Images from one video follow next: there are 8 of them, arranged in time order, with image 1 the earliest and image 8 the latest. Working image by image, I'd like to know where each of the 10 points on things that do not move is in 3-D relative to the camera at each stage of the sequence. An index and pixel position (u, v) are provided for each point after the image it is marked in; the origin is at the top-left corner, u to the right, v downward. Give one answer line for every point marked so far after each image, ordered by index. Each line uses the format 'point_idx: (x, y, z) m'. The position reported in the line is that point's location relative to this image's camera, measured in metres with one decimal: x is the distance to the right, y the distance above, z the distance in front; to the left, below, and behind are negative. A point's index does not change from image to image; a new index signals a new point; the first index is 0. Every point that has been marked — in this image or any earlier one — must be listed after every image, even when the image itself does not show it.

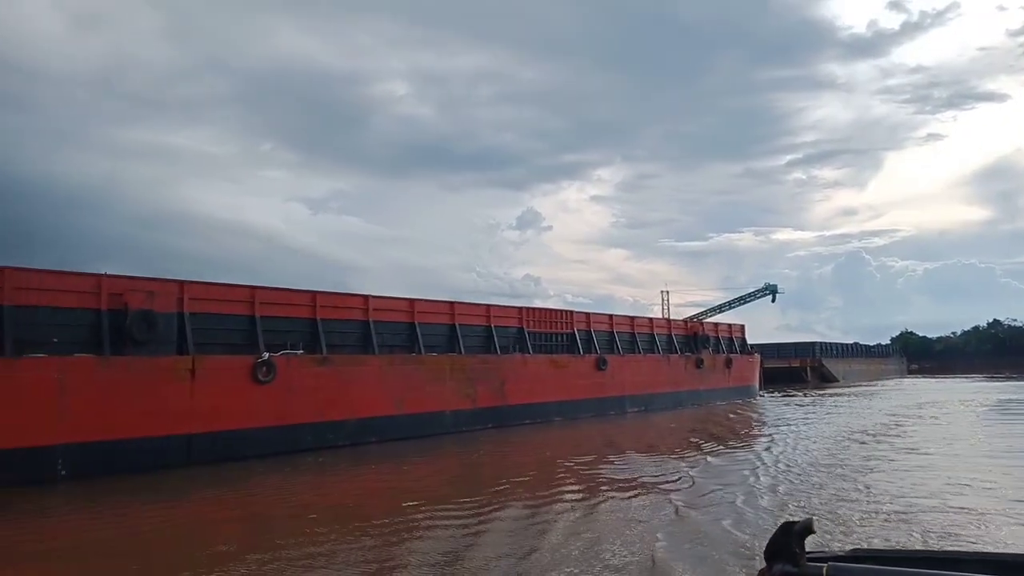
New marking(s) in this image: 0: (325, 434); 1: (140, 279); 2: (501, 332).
0: (-2.8, -2.1, +10.7) m
1: (-4.8, +0.1, +9.5) m
2: (-0.2, -0.9, +14.7) m
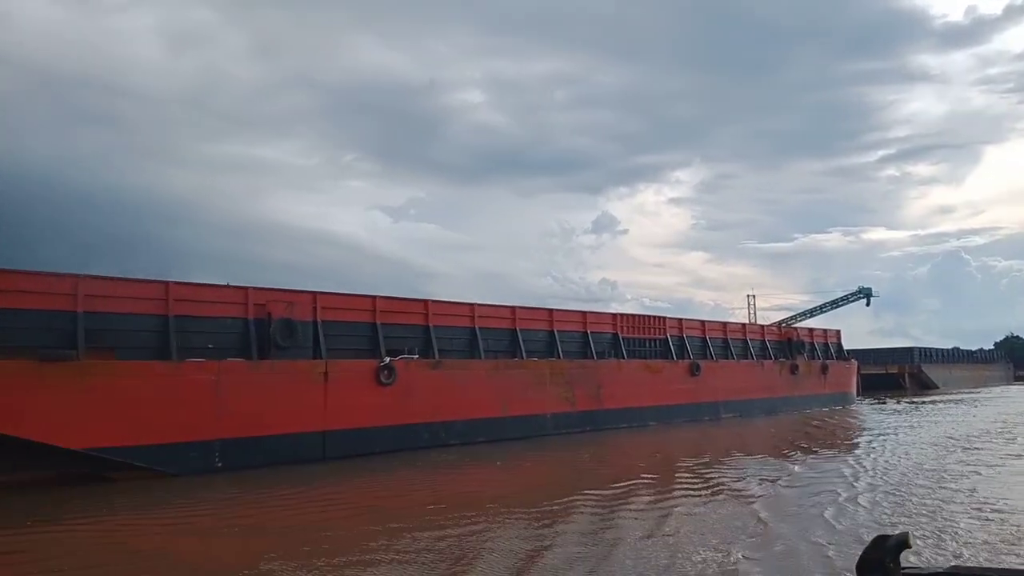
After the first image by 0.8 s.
0: (-1.2, -2.3, +11.5) m
1: (-3.3, 0.0, +10.5) m
2: (+1.8, -1.0, +15.2) m
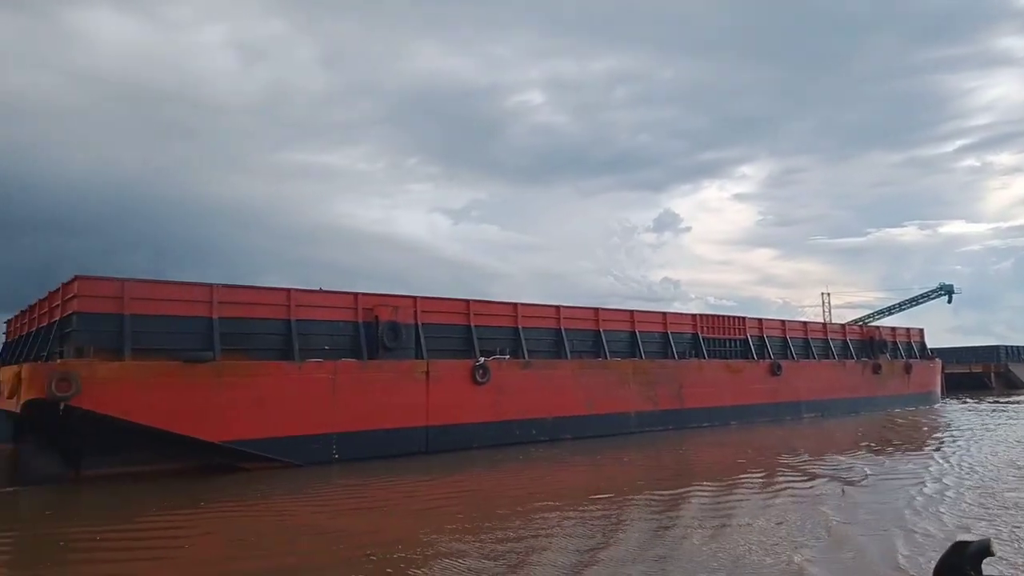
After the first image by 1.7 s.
0: (+0.3, -2.3, +12.1) m
1: (-1.9, -0.1, +11.3) m
2: (+3.6, -1.1, +15.5) m
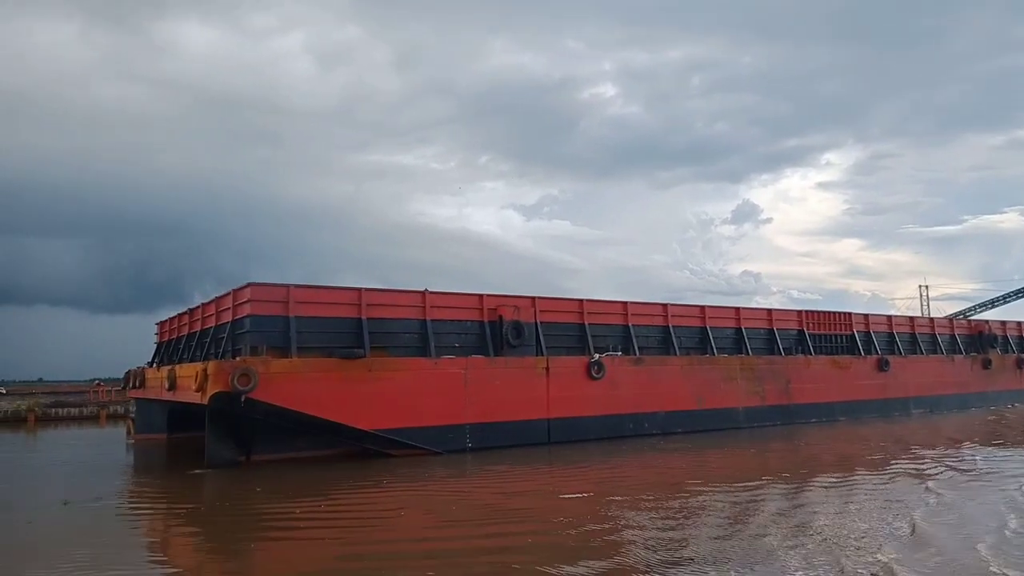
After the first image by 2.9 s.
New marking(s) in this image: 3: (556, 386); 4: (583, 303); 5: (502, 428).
0: (+2.3, -2.3, +12.6) m
1: (-0.1, -0.1, +12.1) m
2: (+5.8, -1.0, +15.8) m
3: (+0.7, -1.6, +11.8) m
4: (+1.3, -0.3, +12.9) m
5: (-0.2, -2.1, +11.2) m
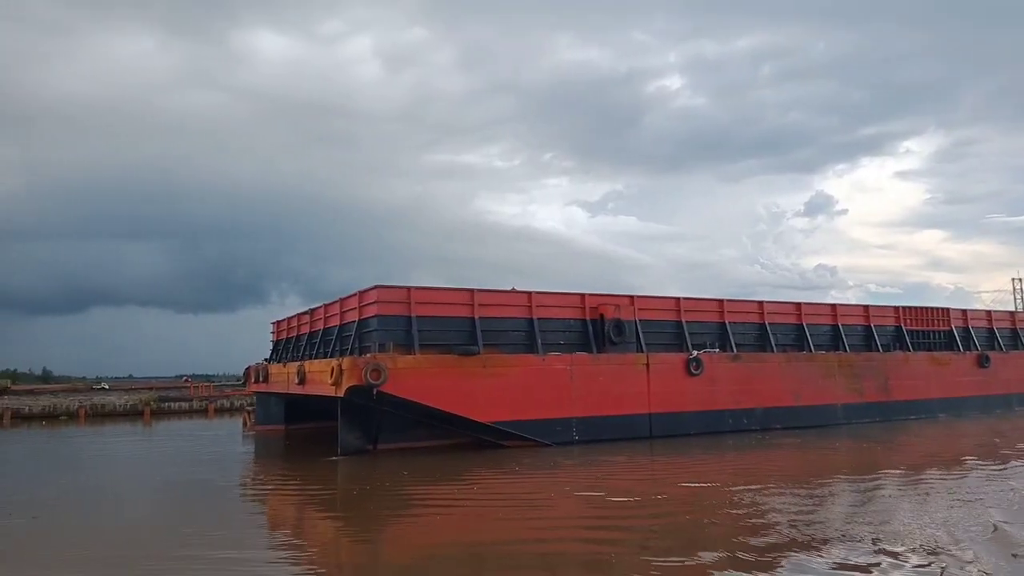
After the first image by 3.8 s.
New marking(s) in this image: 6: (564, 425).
0: (+4.0, -2.3, +12.9) m
1: (+1.7, -0.1, +12.6) m
2: (+7.9, -0.9, +15.7) m
3: (+2.4, -1.6, +12.2) m
4: (+3.1, -0.2, +13.3) m
5: (+1.5, -2.1, +11.7) m
6: (+0.8, -2.1, +11.3) m
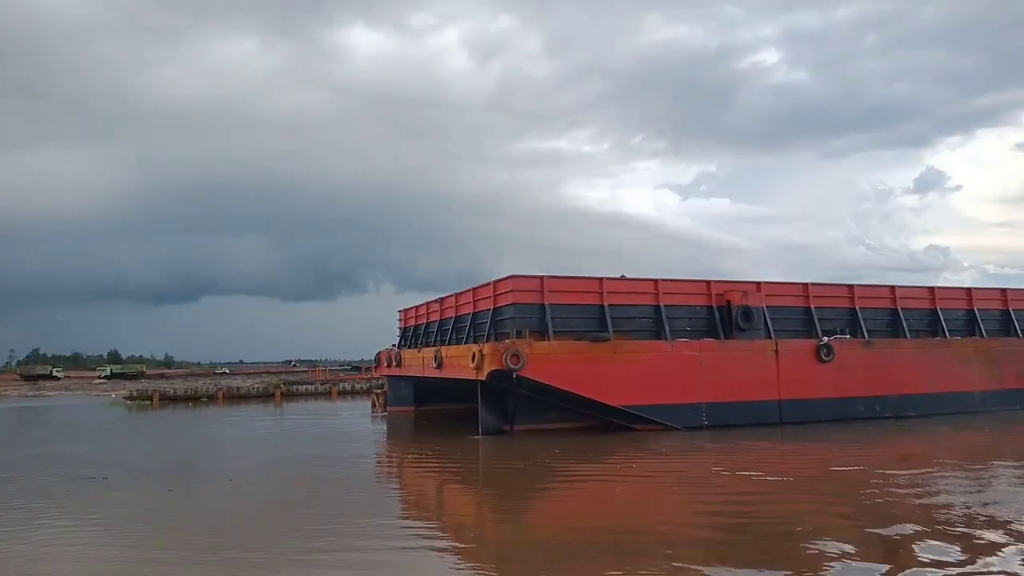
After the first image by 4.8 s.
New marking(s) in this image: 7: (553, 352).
0: (+6.3, -2.0, +12.7) m
1: (+3.8, +0.1, +12.6) m
2: (+10.4, -0.6, +15.0) m
3: (+4.6, -1.3, +12.2) m
4: (+5.3, 0.0, +13.2) m
5: (+3.6, -1.9, +11.8) m
6: (+2.9, -1.9, +11.5) m
7: (+0.6, -1.0, +10.8) m
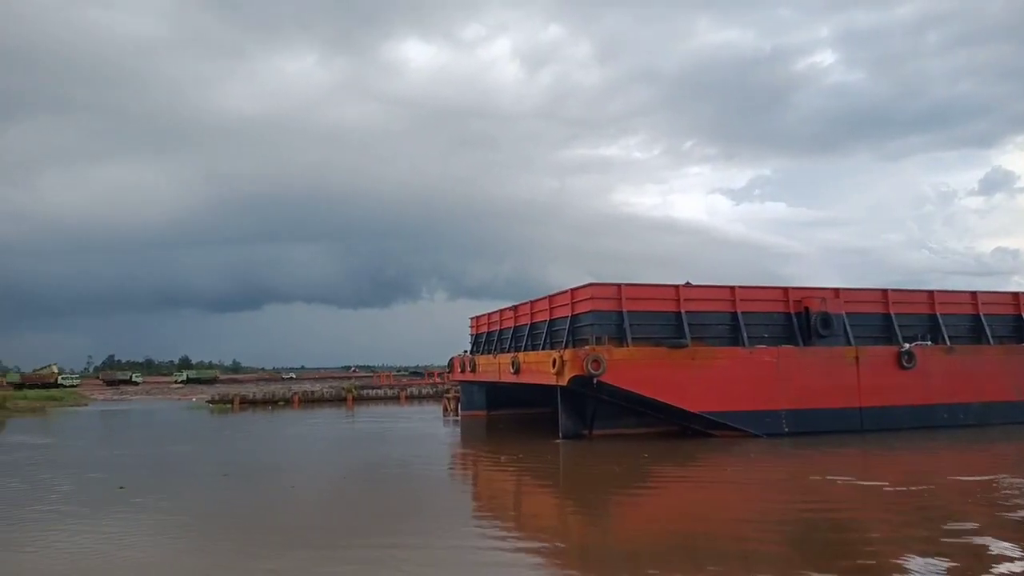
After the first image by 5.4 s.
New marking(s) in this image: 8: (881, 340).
0: (+7.6, -2.1, +12.5) m
1: (+5.2, 0.0, +12.6) m
2: (+11.9, -0.6, +14.5) m
3: (+5.9, -1.4, +12.1) m
4: (+6.7, -0.1, +13.1) m
5: (+4.9, -2.0, +11.8) m
6: (+4.1, -2.0, +11.5) m
7: (+1.8, -1.1, +11.0) m
8: (+6.5, -0.9, +12.8) m
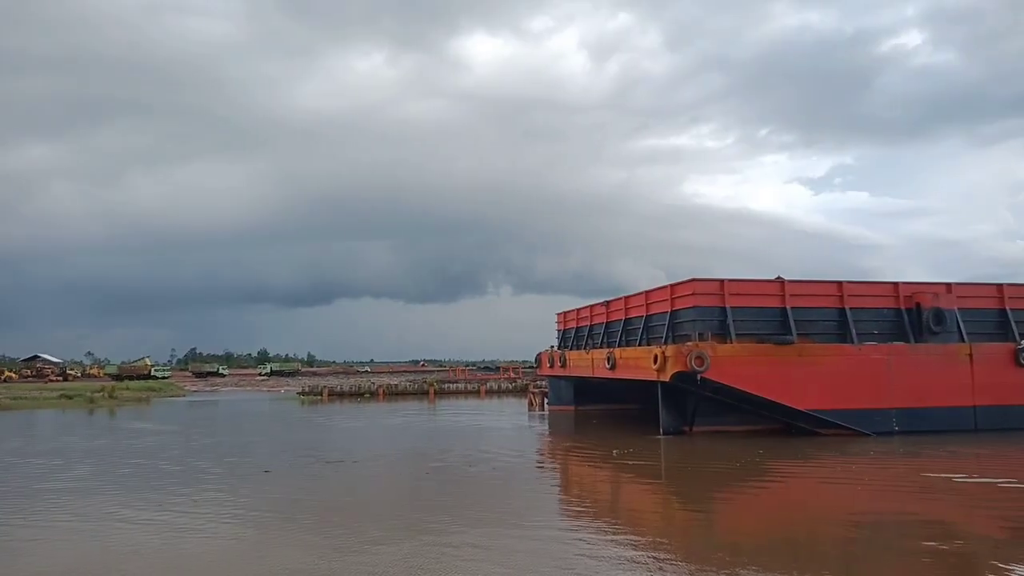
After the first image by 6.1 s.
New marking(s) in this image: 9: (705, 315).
0: (+9.2, -2.0, +11.8) m
1: (+6.8, +0.1, +12.1) m
2: (+13.7, -0.5, +13.4) m
3: (+7.5, -1.4, +11.6) m
4: (+8.4, 0.0, +12.4) m
5: (+6.5, -1.9, +11.3) m
6: (+5.7, -1.9, +11.2) m
7: (+3.3, -1.0, +10.8) m
8: (+8.1, -0.8, +12.2) m
9: (+3.0, -0.4, +11.3) m
